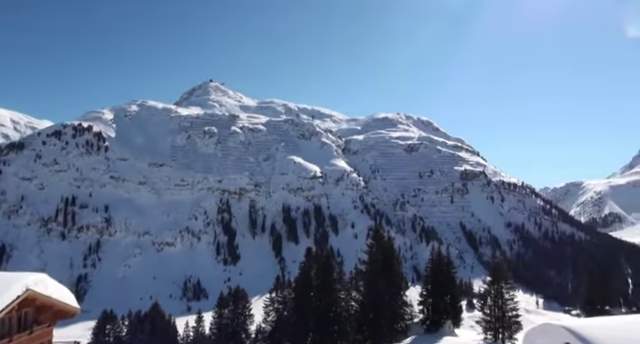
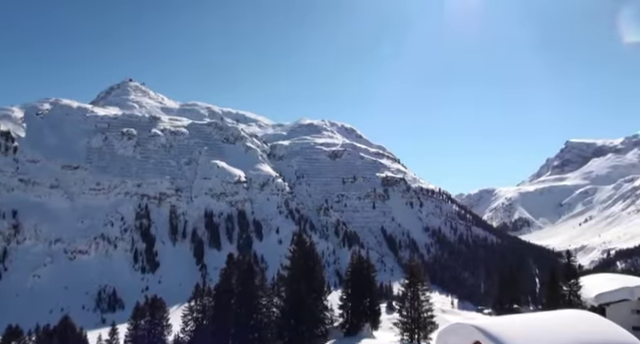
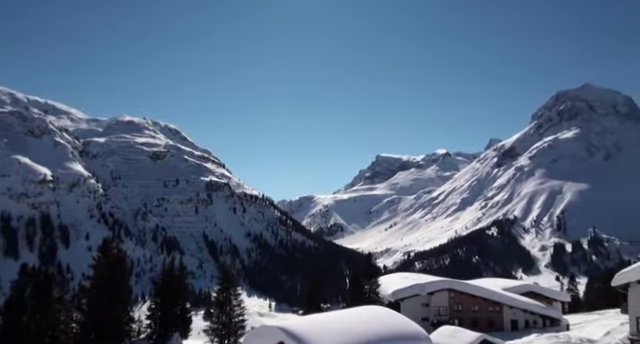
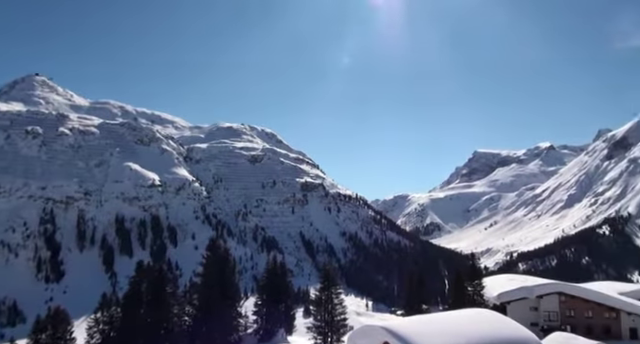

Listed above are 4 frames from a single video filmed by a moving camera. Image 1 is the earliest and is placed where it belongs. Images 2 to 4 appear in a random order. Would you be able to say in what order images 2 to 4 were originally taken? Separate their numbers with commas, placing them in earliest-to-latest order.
2, 4, 3
